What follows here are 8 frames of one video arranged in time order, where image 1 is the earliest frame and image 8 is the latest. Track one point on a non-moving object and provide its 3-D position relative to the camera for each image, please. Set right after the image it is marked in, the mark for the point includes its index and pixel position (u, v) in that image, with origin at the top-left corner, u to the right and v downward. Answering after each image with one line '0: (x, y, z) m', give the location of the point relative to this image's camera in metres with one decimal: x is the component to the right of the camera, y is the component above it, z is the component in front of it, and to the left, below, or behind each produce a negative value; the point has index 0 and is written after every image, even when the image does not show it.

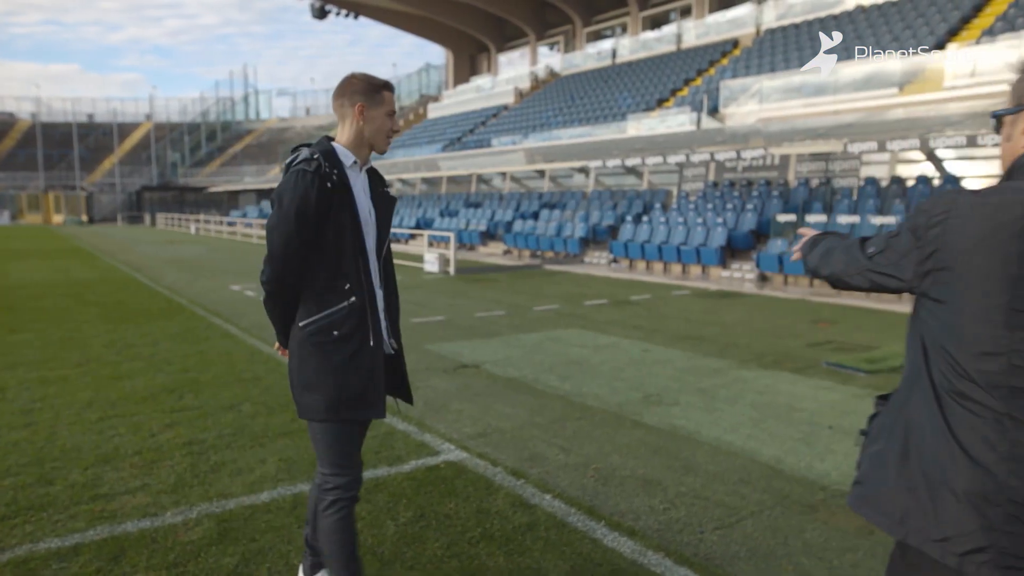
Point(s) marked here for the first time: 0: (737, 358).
0: (+2.0, -0.6, +6.4) m
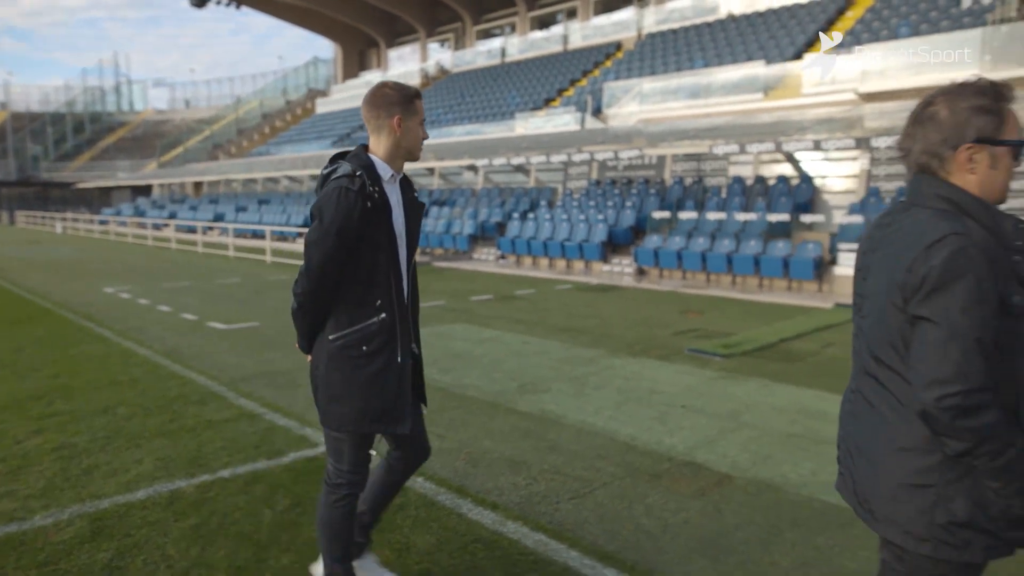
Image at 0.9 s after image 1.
0: (+0.9, -0.6, +6.8) m
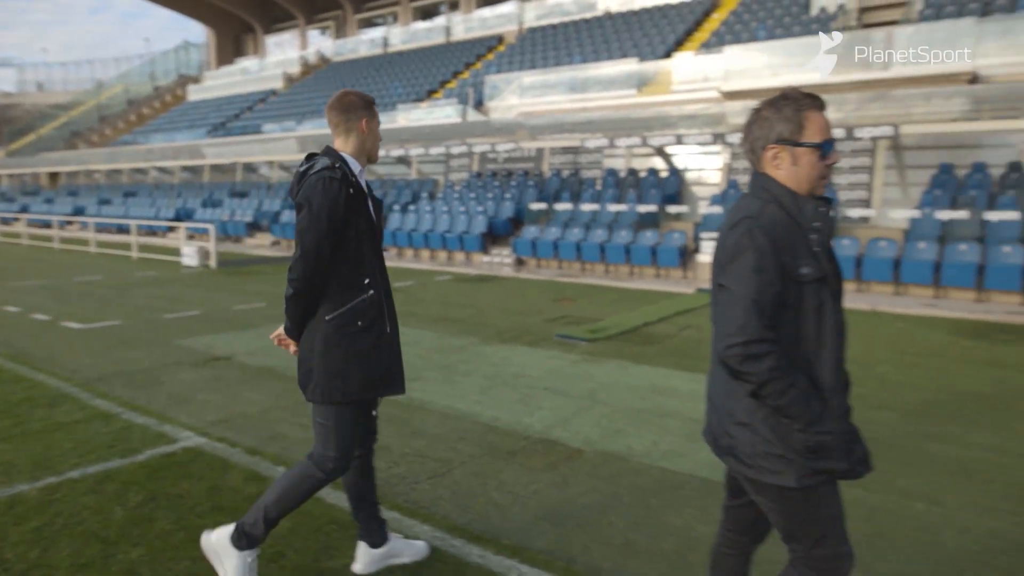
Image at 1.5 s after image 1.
0: (-0.3, -0.5, +7.0) m
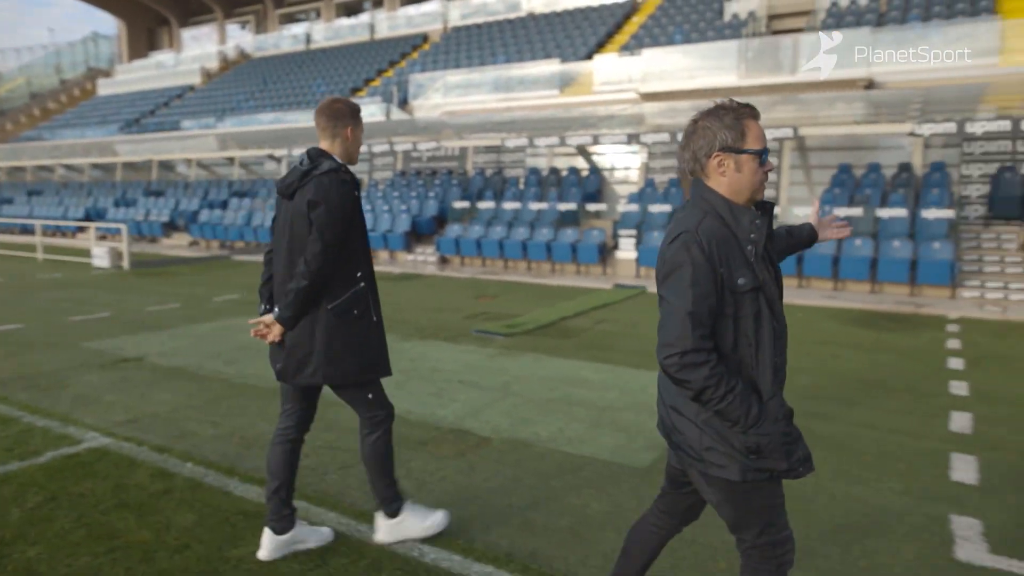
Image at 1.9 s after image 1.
0: (-1.1, -0.4, +7.1) m
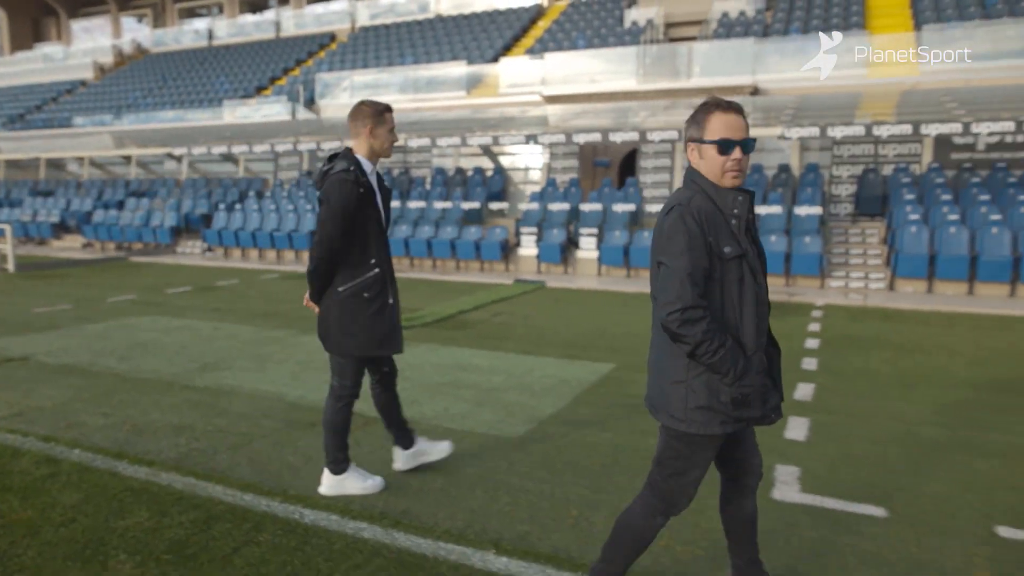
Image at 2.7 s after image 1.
0: (-2.1, -0.4, +7.2) m
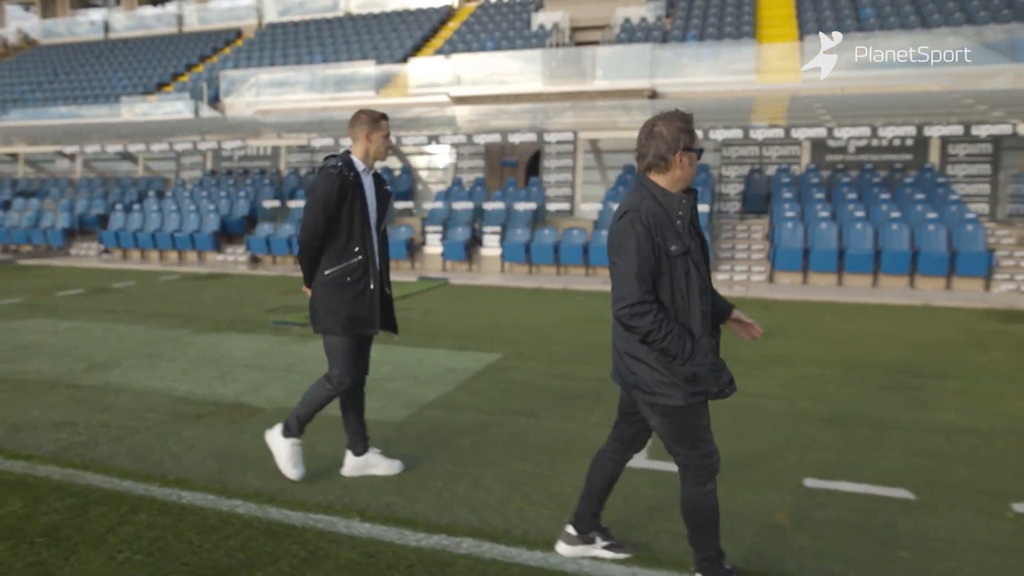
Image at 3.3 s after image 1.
0: (-3.2, -0.4, +7.2) m
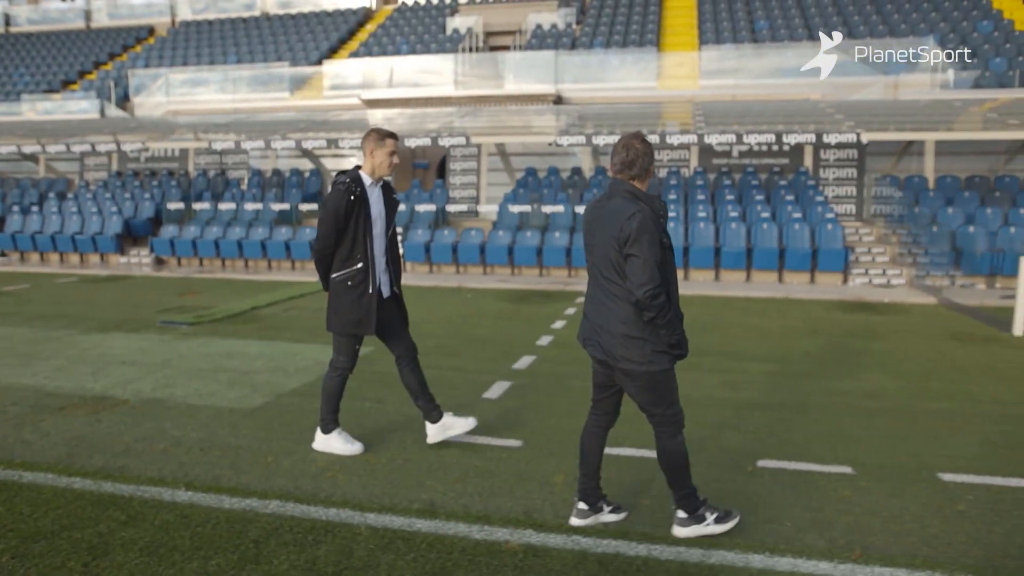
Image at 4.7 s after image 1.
0: (-4.4, -0.4, +7.4) m
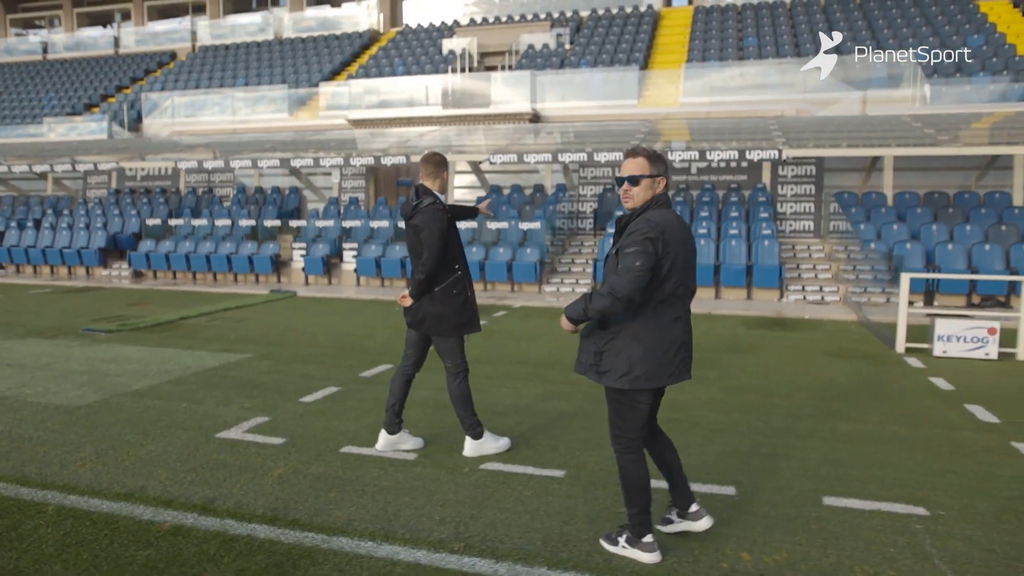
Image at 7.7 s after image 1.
0: (-5.6, -0.5, +8.1) m
